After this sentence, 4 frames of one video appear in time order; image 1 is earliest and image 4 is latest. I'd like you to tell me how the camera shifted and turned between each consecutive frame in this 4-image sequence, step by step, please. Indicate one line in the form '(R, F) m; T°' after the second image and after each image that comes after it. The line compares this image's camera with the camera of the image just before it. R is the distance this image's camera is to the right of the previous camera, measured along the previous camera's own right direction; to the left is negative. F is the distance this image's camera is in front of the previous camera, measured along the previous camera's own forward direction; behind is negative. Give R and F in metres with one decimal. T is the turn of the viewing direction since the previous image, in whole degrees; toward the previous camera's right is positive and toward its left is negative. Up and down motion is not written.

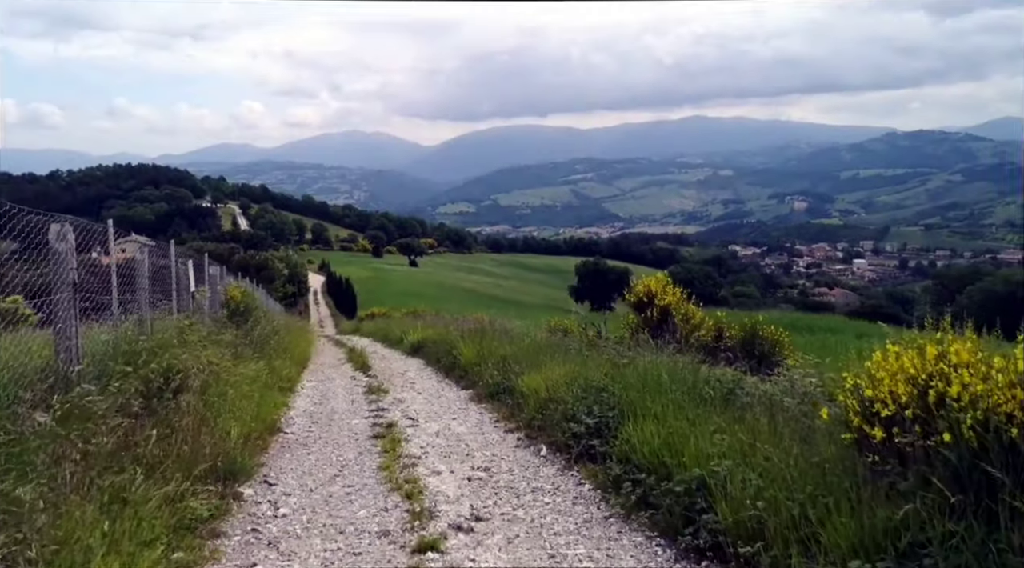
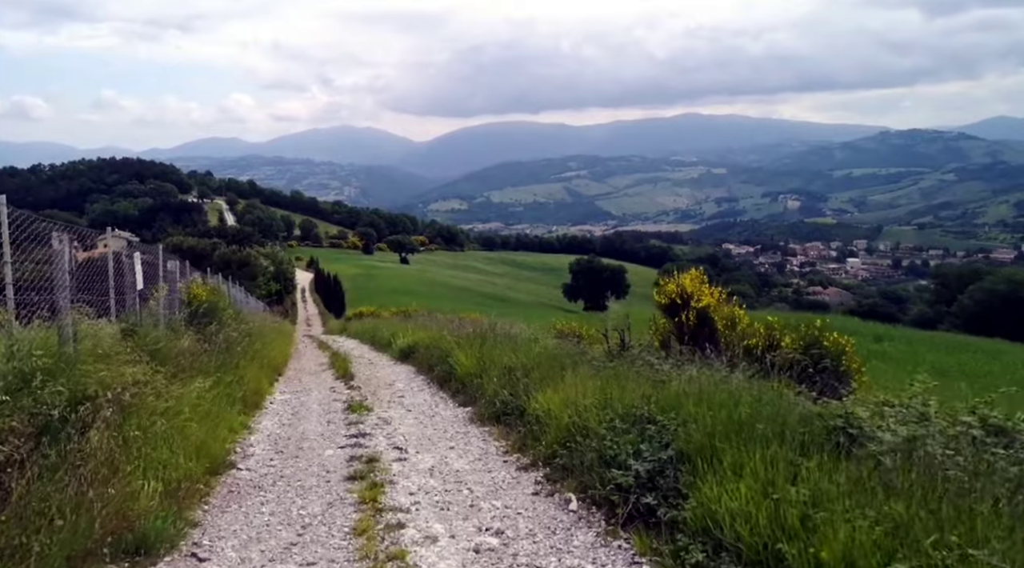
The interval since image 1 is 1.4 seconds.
(-0.2, +2.0) m; +1°
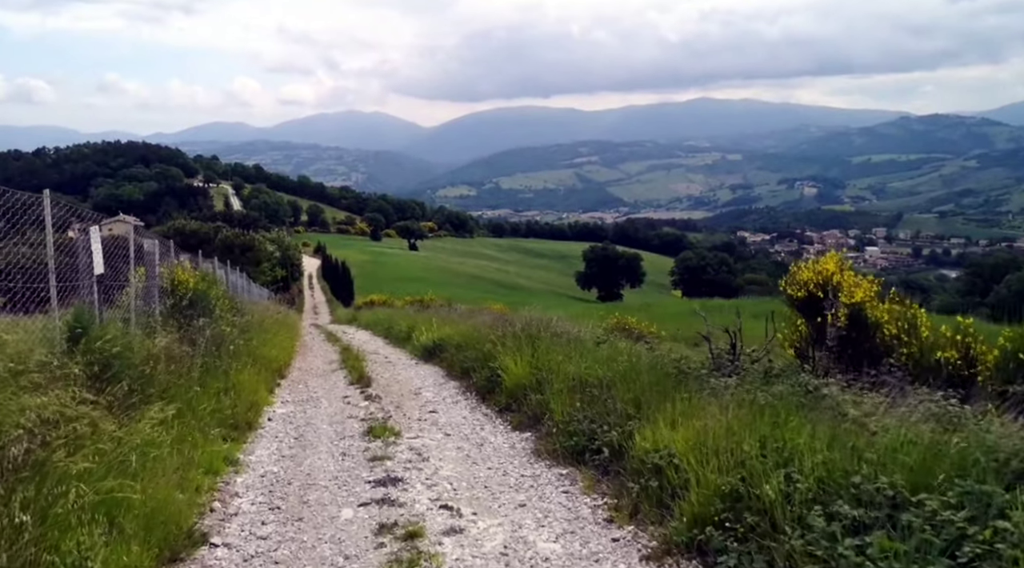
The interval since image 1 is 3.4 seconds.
(-0.6, +2.7) m; -1°
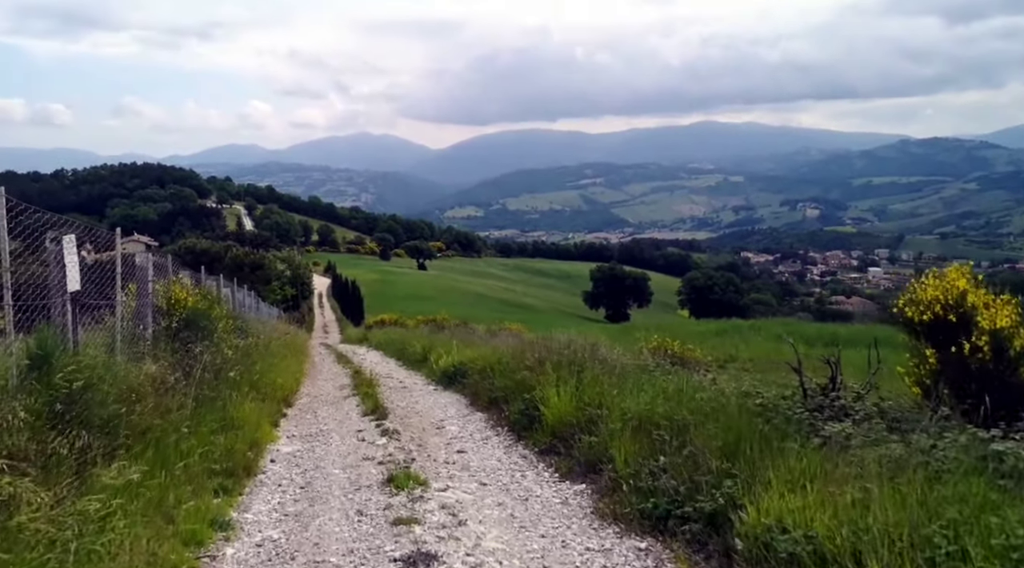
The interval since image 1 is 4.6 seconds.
(-0.4, +1.5) m; 0°
